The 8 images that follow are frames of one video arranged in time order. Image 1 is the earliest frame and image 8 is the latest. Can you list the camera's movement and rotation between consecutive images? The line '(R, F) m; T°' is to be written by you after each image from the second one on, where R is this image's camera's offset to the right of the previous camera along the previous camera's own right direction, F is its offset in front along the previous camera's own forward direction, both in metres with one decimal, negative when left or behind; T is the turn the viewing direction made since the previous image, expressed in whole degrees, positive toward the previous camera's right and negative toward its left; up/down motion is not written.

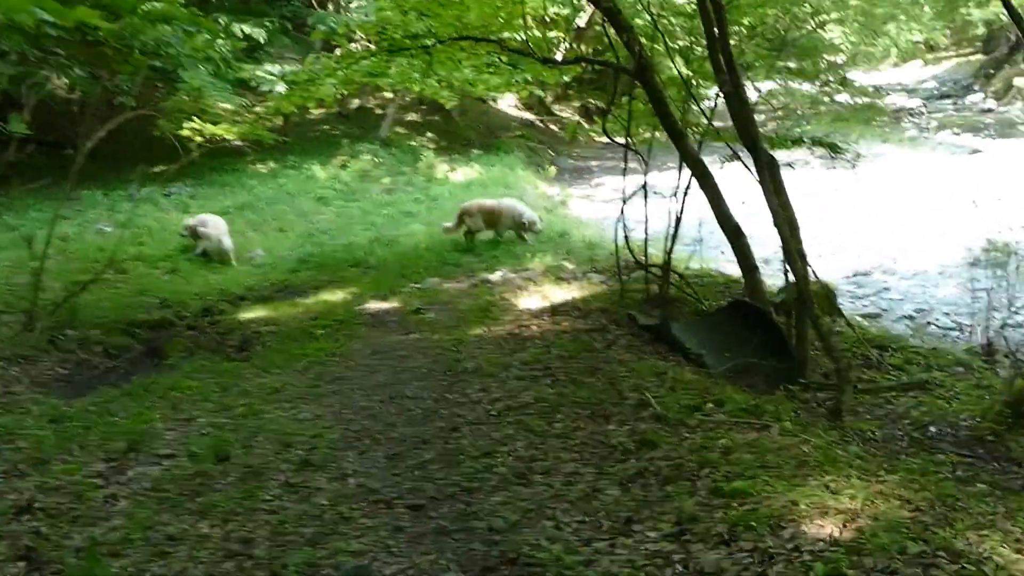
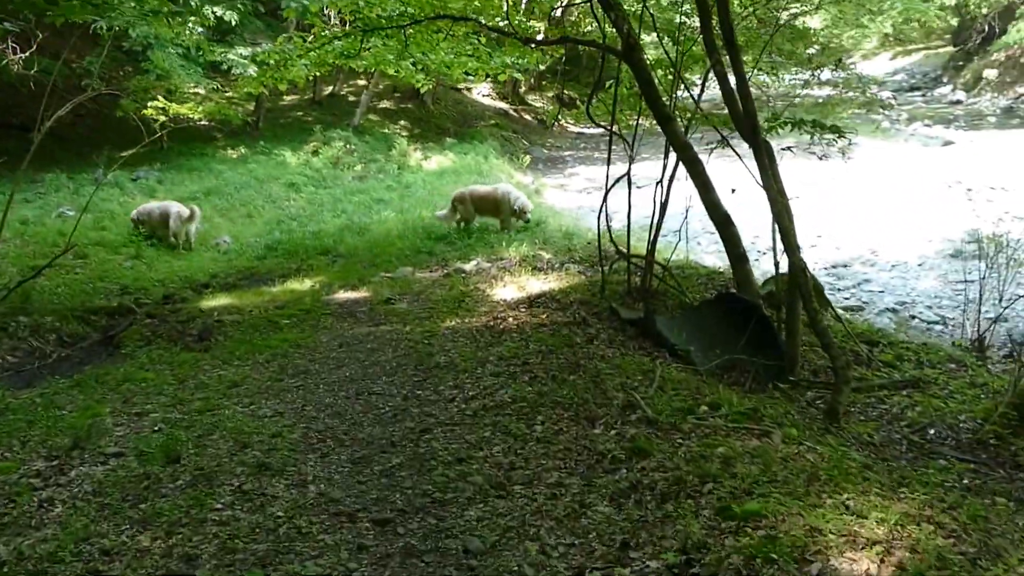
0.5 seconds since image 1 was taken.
(0.0, +0.5) m; +1°
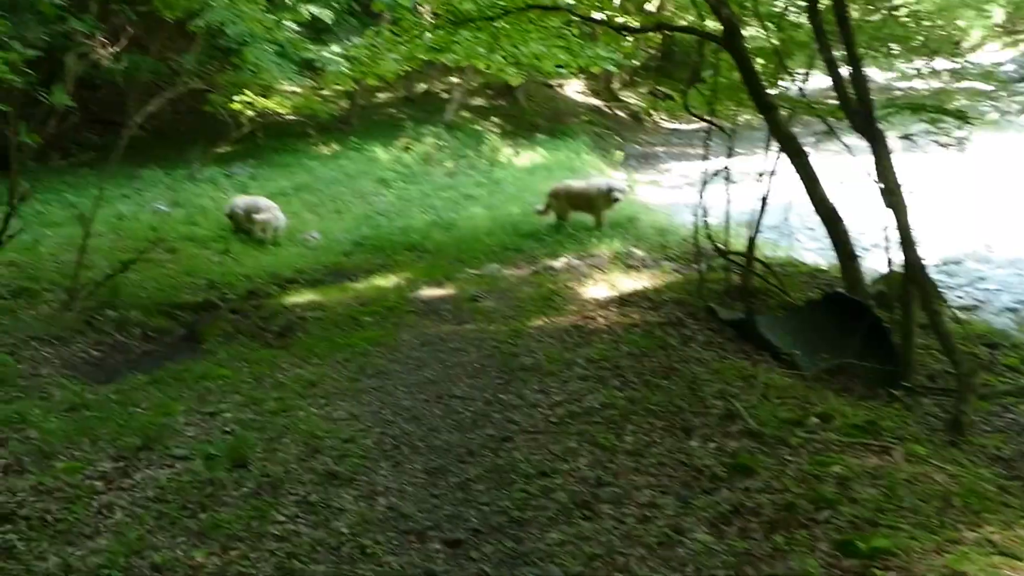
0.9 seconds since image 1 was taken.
(0.0, +0.4) m; -4°
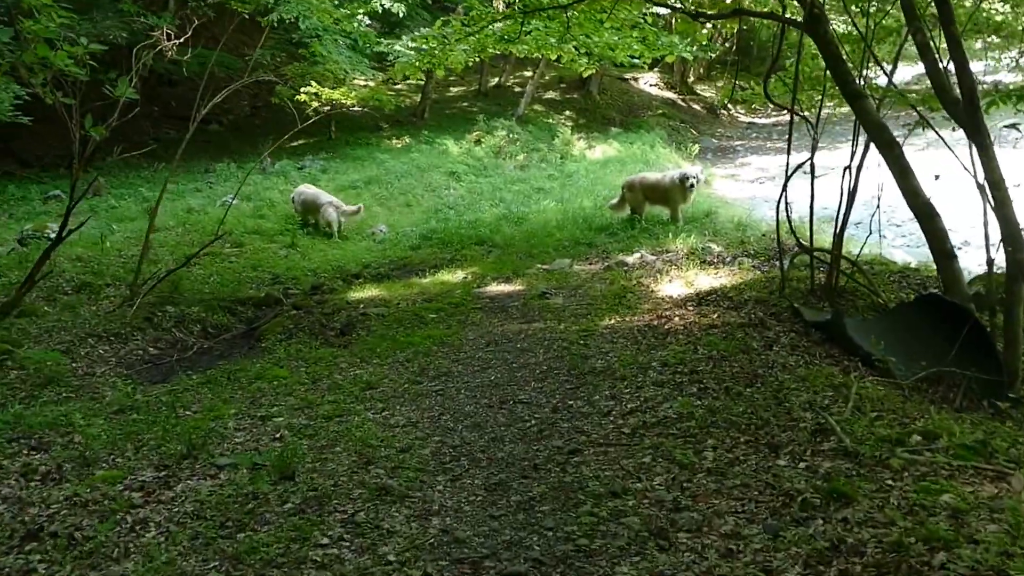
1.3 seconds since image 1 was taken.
(0.0, +0.4) m; -3°
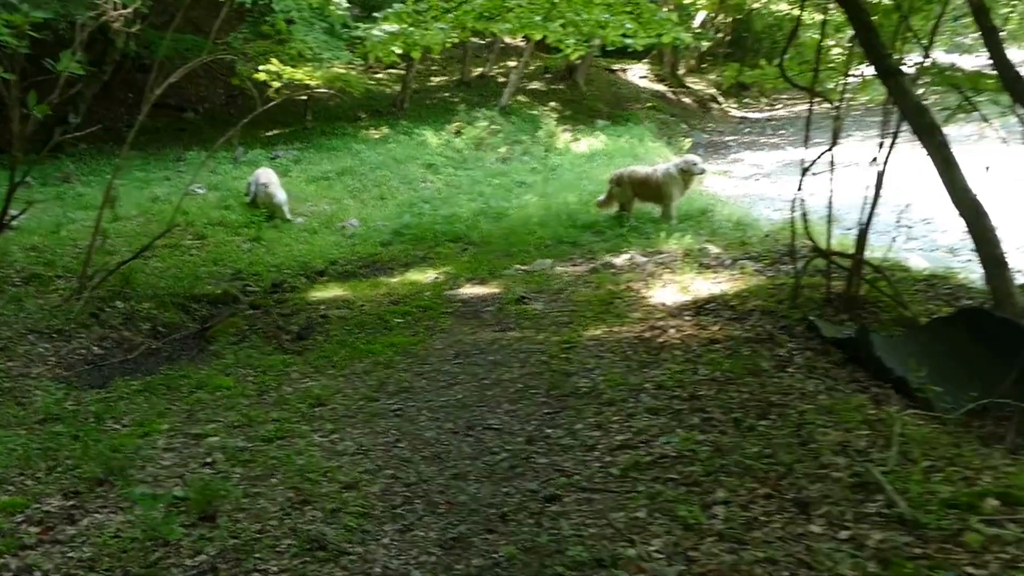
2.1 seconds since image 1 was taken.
(0.0, +0.9) m; +1°
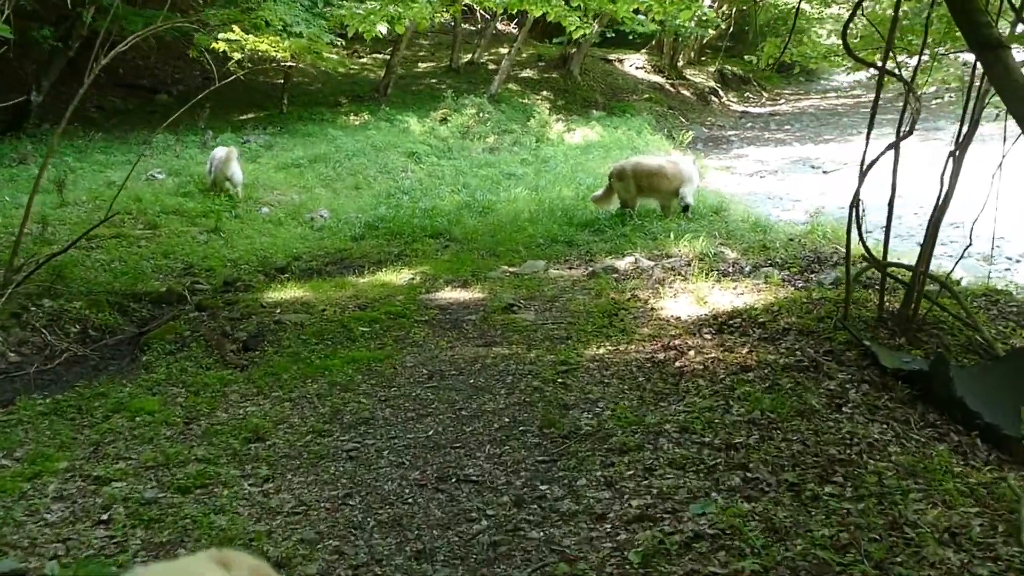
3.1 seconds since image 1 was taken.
(0.0, +1.1) m; +1°
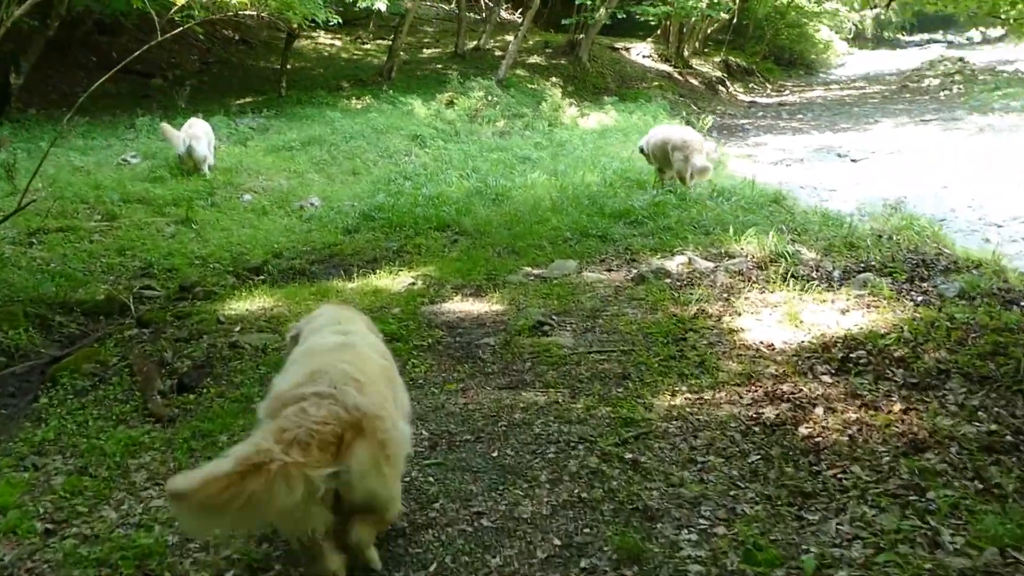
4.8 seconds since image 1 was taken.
(-0.1, +1.7) m; 0°
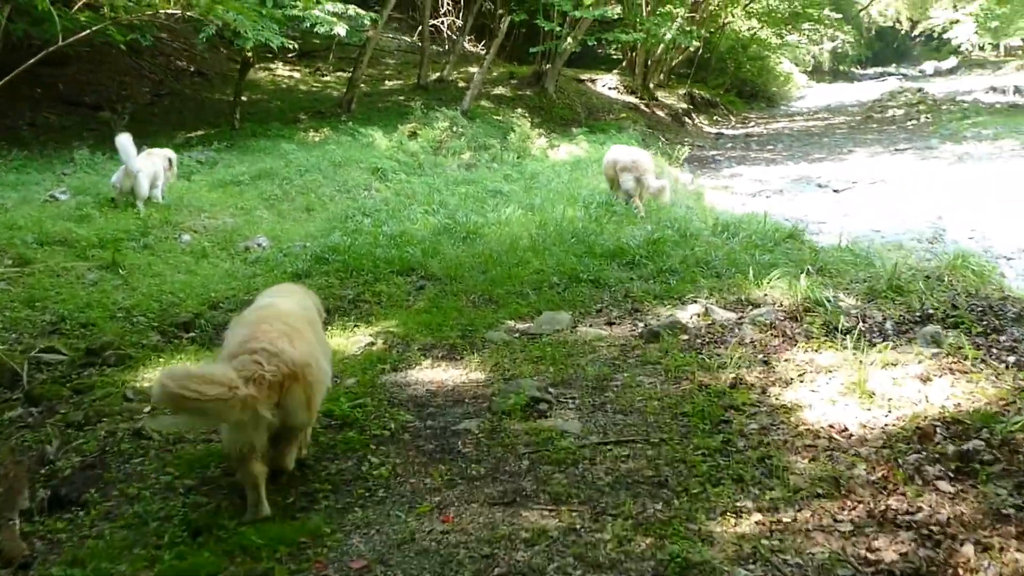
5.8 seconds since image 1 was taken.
(-0.1, +1.2) m; +2°
